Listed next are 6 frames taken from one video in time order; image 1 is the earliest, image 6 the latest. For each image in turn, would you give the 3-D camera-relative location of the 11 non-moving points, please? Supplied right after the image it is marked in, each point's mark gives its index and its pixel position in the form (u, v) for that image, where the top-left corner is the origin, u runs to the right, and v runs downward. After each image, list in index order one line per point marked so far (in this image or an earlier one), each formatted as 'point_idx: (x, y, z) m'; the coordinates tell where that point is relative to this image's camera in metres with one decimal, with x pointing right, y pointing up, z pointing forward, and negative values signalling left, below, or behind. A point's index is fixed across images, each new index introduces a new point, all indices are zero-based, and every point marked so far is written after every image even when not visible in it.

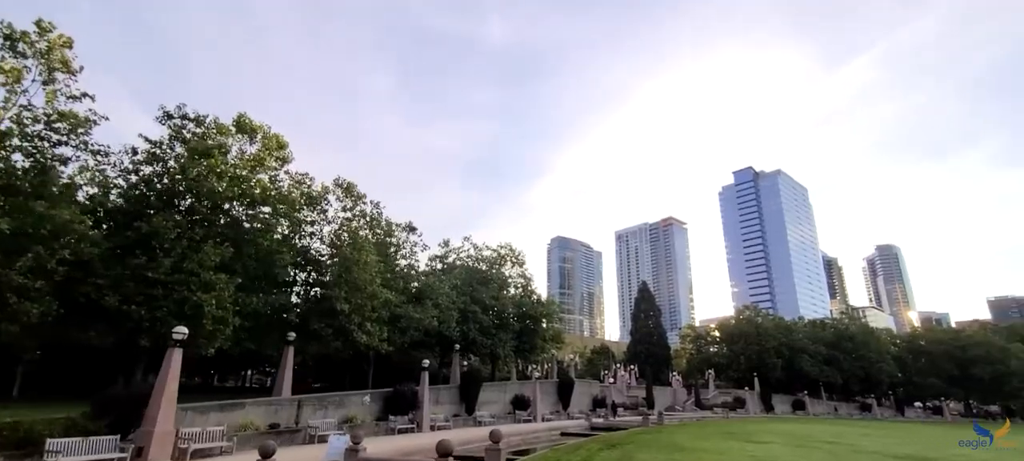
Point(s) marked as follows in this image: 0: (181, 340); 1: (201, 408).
0: (-8.5, -2.8, +12.5) m
1: (-9.7, -5.5, +15.2) m
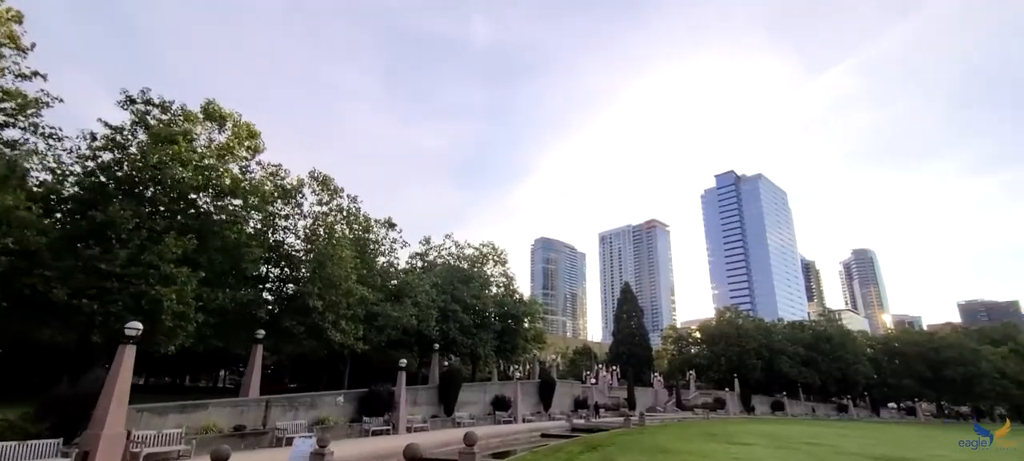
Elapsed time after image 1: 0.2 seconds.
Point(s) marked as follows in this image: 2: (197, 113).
0: (-9.0, -2.5, +11.7) m
1: (-10.3, -5.2, +14.3) m
2: (-12.0, +4.5, +18.6) m
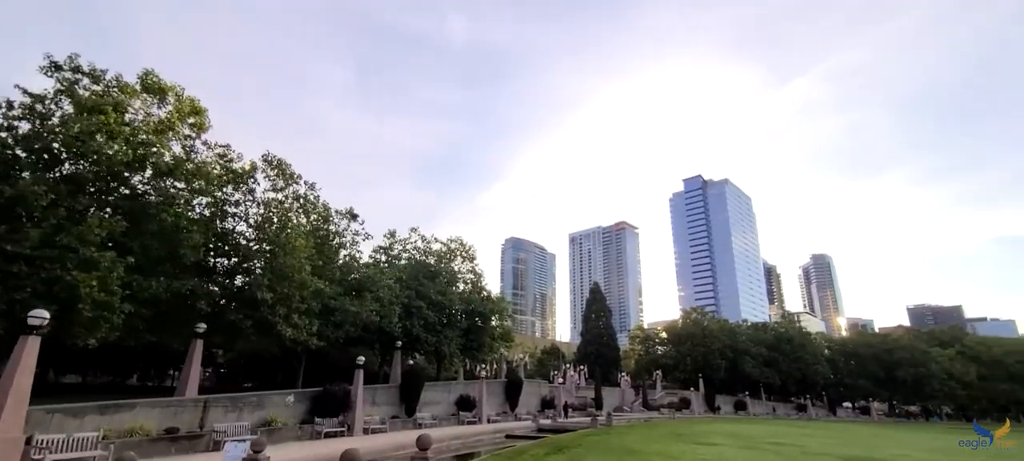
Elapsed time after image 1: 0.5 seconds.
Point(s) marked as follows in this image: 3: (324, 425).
0: (-9.9, -2.0, +10.2) m
1: (-11.4, -4.7, +12.7) m
2: (-13.1, +5.1, +16.9) m
3: (-7.5, -7.8, +19.4) m
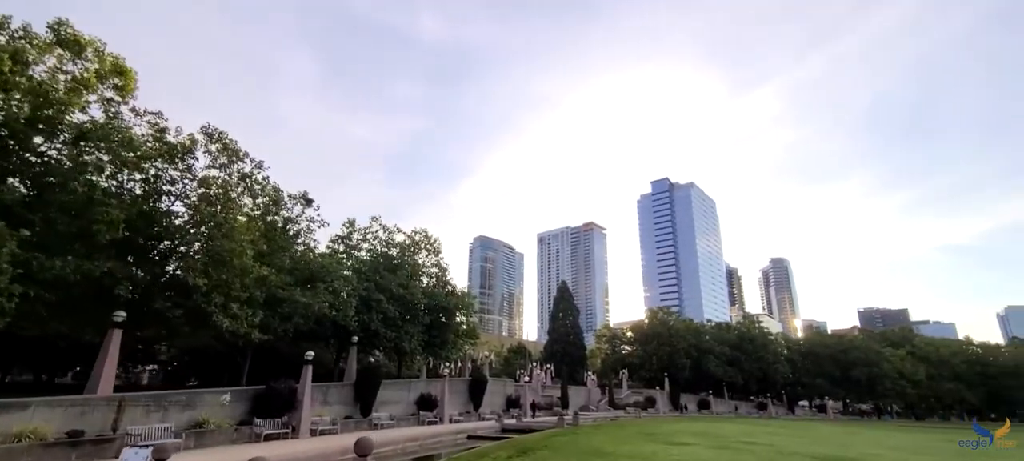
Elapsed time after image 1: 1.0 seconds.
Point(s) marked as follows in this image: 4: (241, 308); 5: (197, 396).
0: (-10.6, -1.3, +8.1) m
1: (-12.3, -3.9, +10.6) m
2: (-14.1, +5.9, +14.7) m
3: (-8.9, -7.1, +17.5) m
4: (-10.0, -2.9, +18.2) m
5: (-10.7, -5.6, +16.6) m
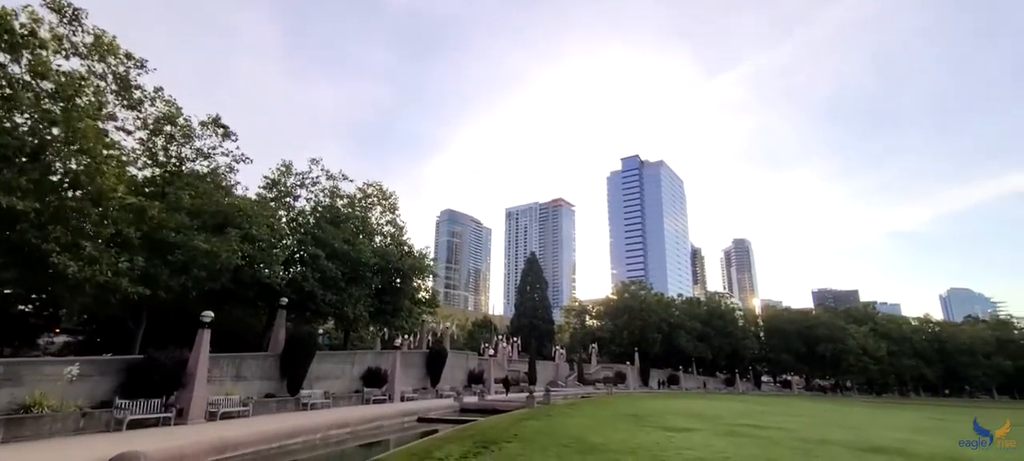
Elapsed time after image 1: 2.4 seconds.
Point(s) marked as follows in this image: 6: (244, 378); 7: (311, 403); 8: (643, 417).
0: (-10.9, +0.7, +3.1) m
1: (-12.8, -1.8, +5.5) m
2: (-14.6, +8.2, +9.1) m
3: (-10.0, -4.7, +12.9) m
4: (-11.1, -0.5, +13.2) m
5: (-11.7, -3.3, +11.7) m
6: (-10.3, -5.7, +18.8) m
7: (-8.2, -7.0, +19.9) m
8: (+5.1, -7.1, +18.7) m
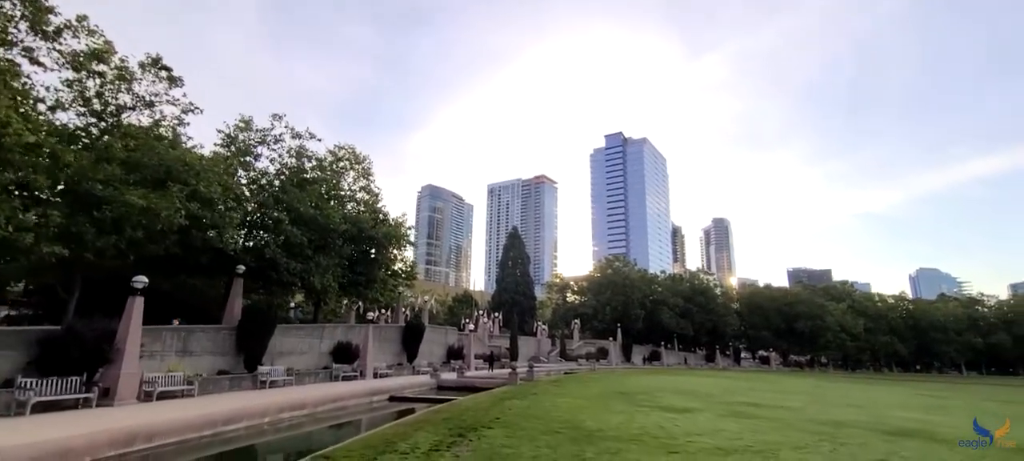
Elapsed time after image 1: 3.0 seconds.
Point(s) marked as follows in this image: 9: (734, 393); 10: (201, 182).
0: (-10.9, +1.4, +0.8) m
1: (-12.9, -0.9, +3.2) m
2: (-14.7, +9.2, +6.3) m
3: (-10.4, -3.5, +10.8) m
4: (-11.4, +0.7, +10.9) m
5: (-12.0, -2.1, +9.5) m
6: (-11.0, -4.2, +16.8) m
7: (-8.9, -5.5, +18.0) m
8: (+4.4, -5.8, +17.3) m
9: (+9.2, -6.7, +20.3) m
10: (-11.2, +1.8, +17.5) m
